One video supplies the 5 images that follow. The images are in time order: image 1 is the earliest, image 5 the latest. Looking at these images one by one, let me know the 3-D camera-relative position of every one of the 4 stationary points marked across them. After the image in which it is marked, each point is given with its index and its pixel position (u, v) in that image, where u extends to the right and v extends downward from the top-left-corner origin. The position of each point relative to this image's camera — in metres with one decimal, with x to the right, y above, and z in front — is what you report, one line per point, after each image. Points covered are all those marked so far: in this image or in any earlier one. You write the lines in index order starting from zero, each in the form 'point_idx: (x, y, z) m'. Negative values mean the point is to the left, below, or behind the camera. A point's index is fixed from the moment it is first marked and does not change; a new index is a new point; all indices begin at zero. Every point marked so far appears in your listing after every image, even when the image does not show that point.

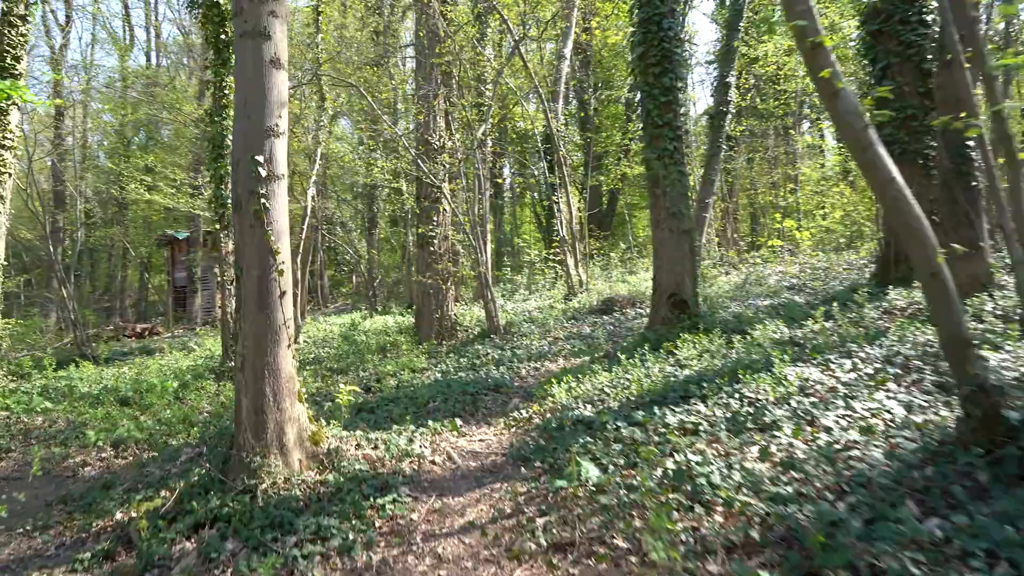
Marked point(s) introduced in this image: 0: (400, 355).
0: (-1.4, -0.8, +8.8) m
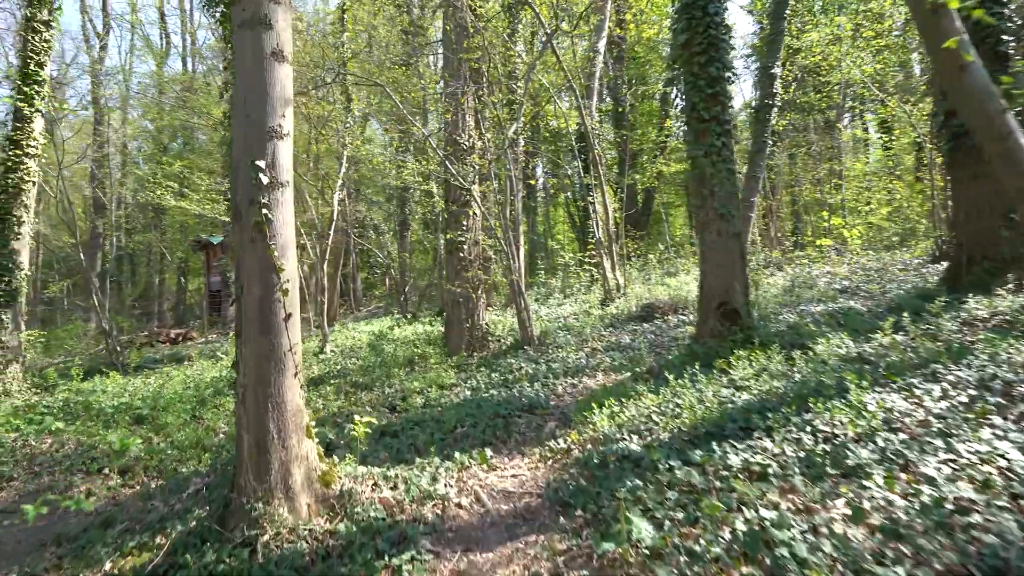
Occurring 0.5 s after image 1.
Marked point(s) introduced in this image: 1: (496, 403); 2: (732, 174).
0: (-1.0, -0.9, +8.3) m
1: (-0.1, -1.0, +6.5) m
2: (+2.2, +1.1, +7.1) m
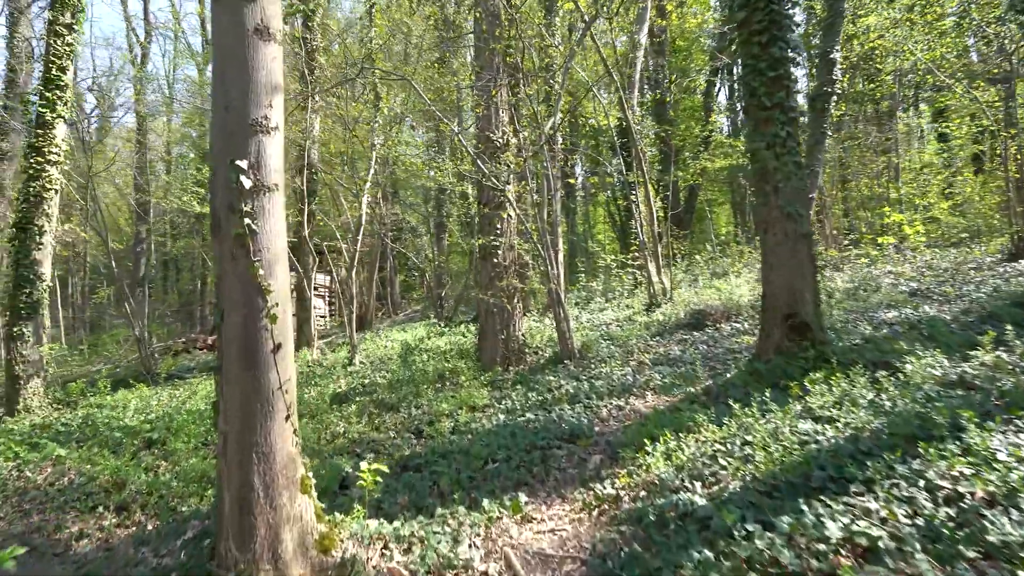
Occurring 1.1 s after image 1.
0: (-0.6, -1.0, +7.6) m
1: (+0.2, -1.1, +5.7) m
2: (+2.5, +1.0, +6.3) m
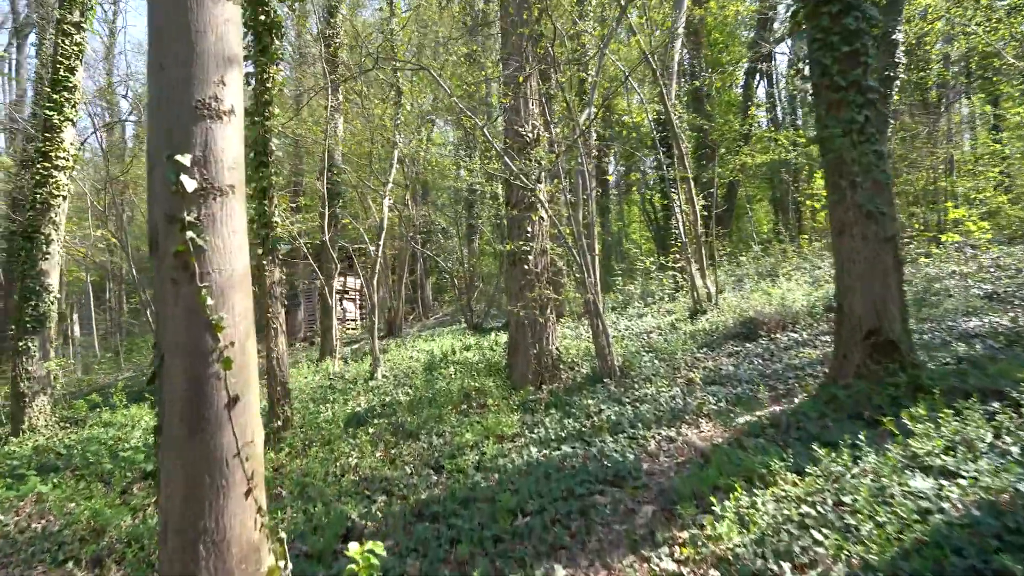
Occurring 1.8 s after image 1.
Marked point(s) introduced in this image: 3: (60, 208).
0: (-0.2, -1.2, +6.8) m
1: (+0.4, -1.2, +4.9) m
2: (+2.7, +1.0, +5.3) m
3: (-6.4, +1.1, +10.2) m
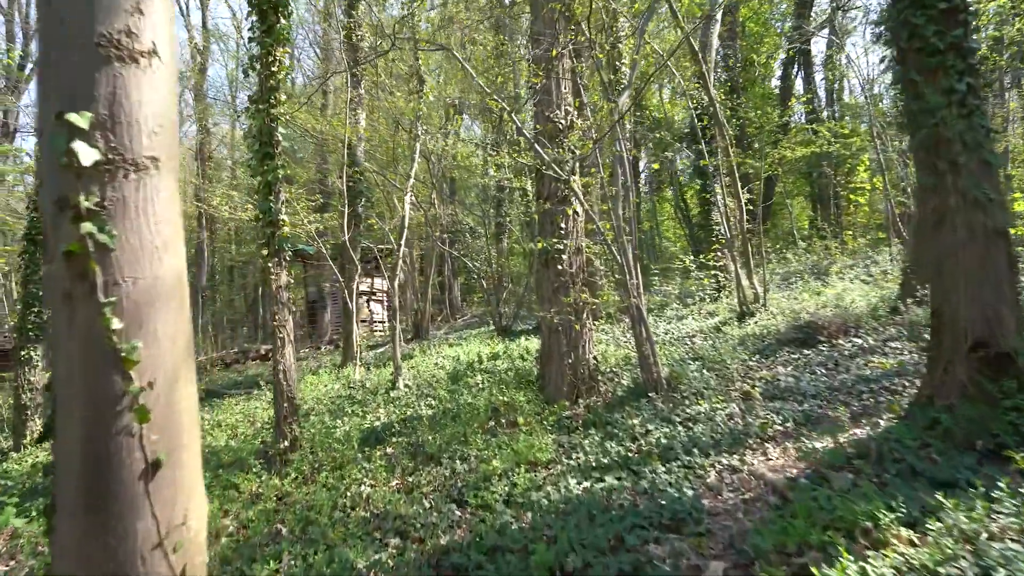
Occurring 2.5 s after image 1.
0: (0.0, -1.2, +6.1) m
1: (+0.6, -1.3, +4.1) m
2: (+2.9, +0.9, +4.4) m
3: (-6.0, +1.1, +9.7) m
